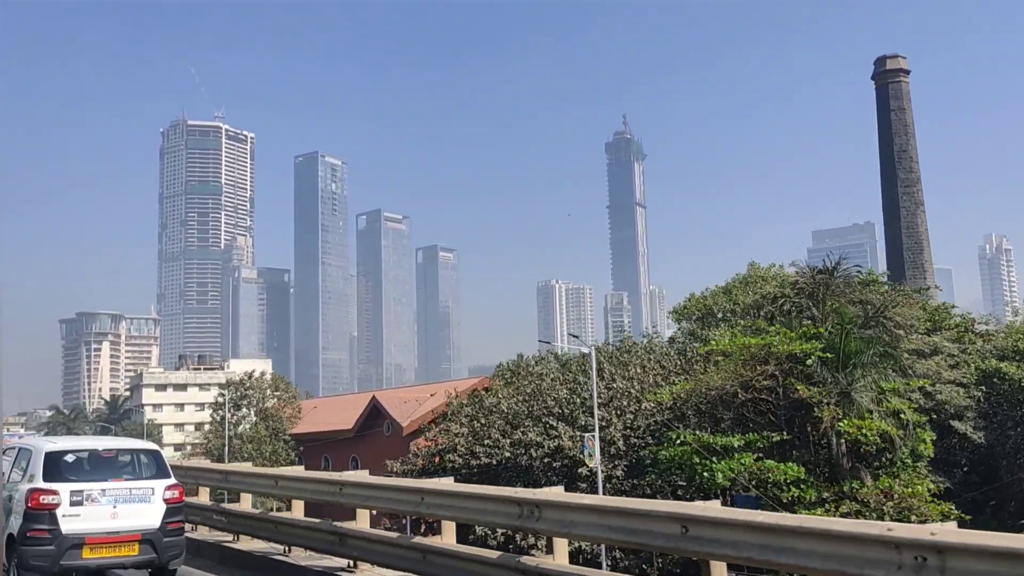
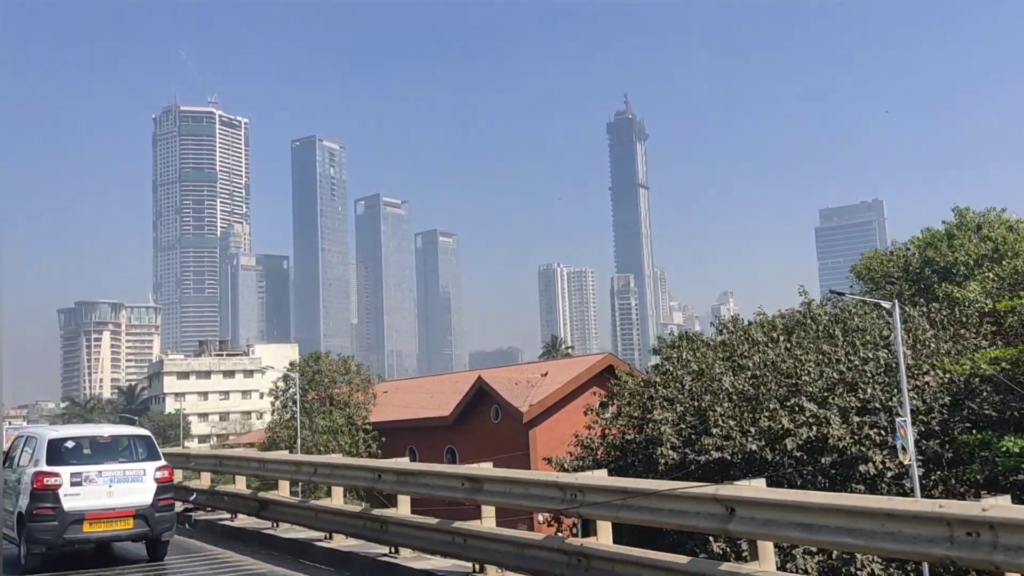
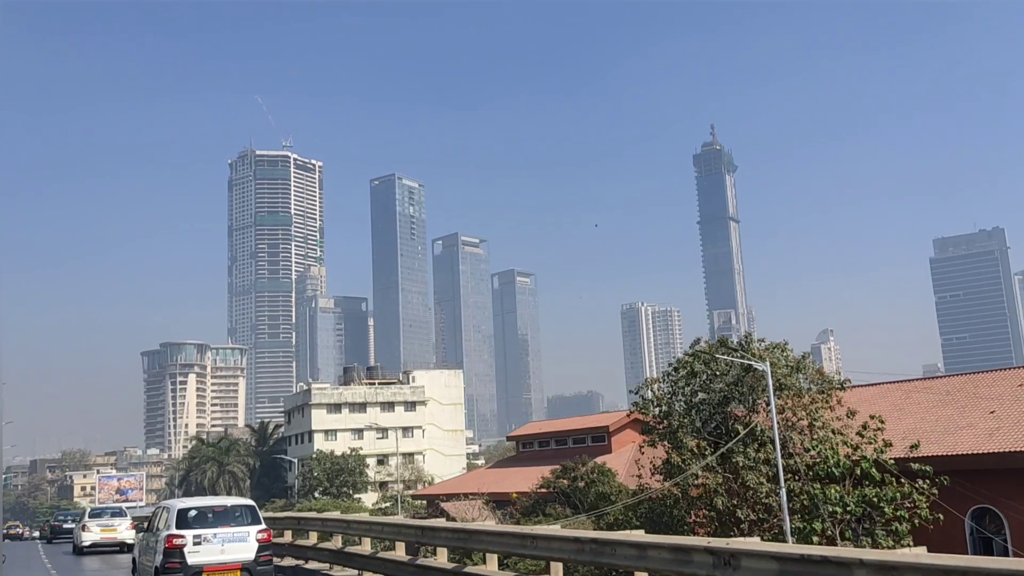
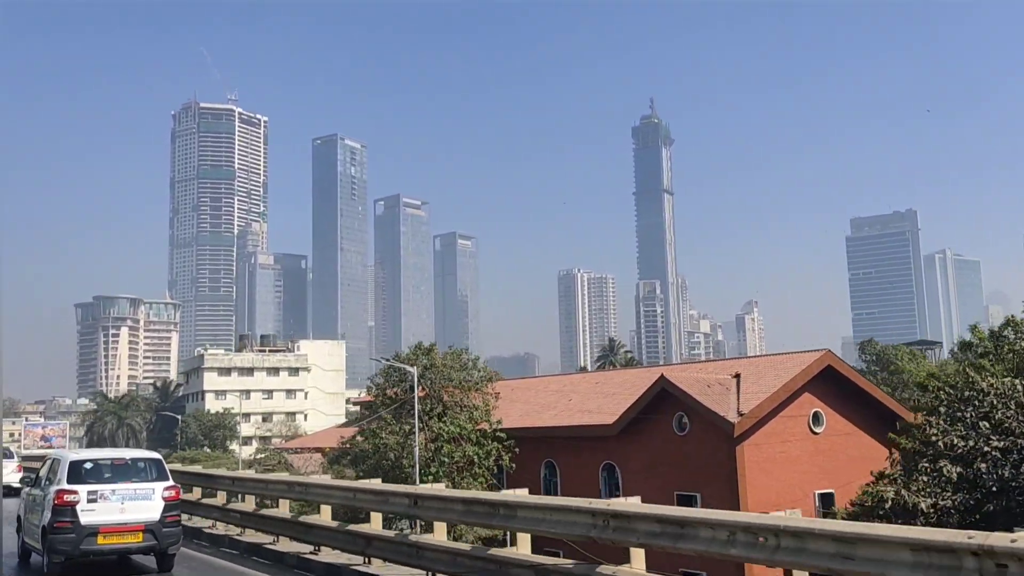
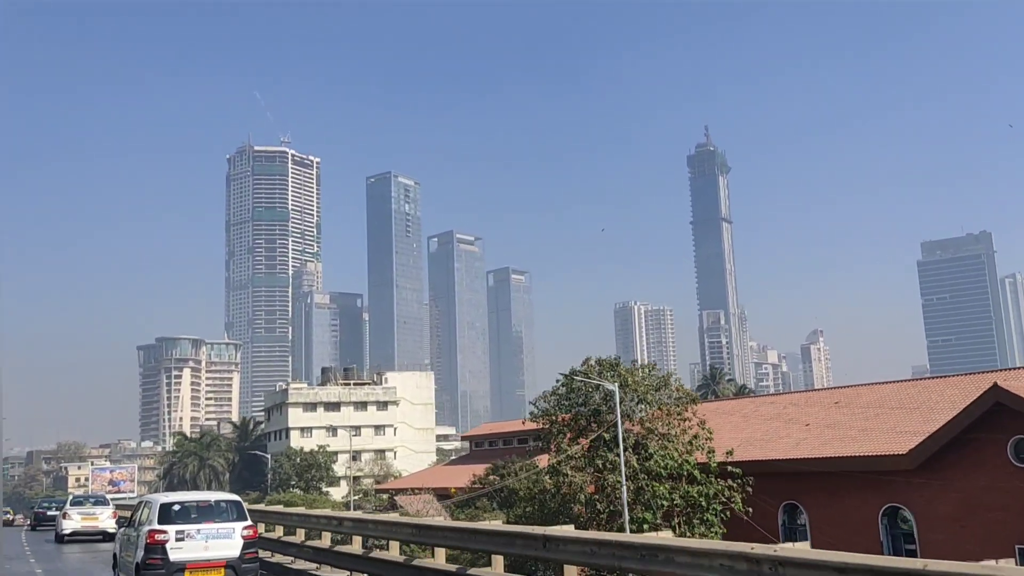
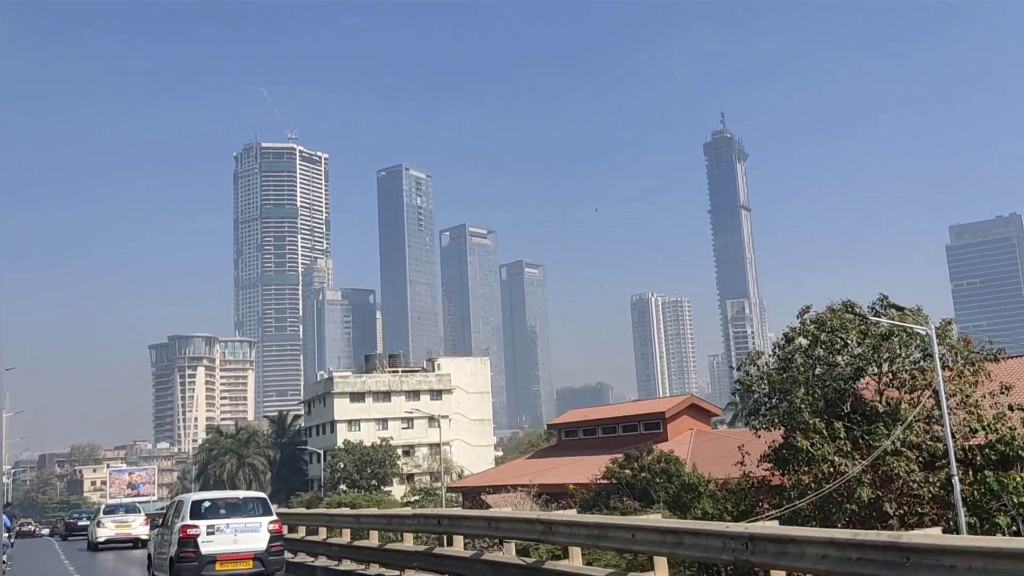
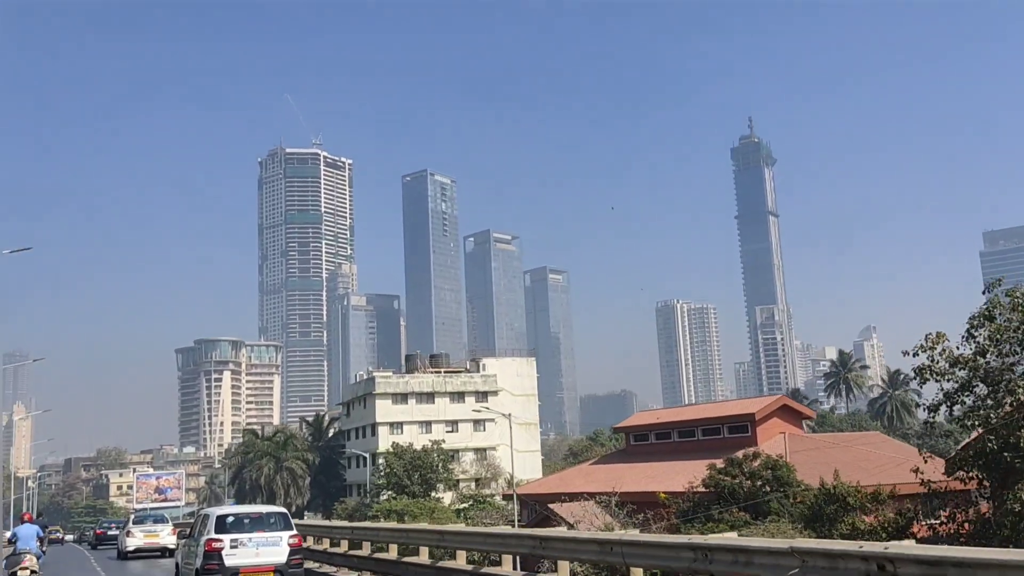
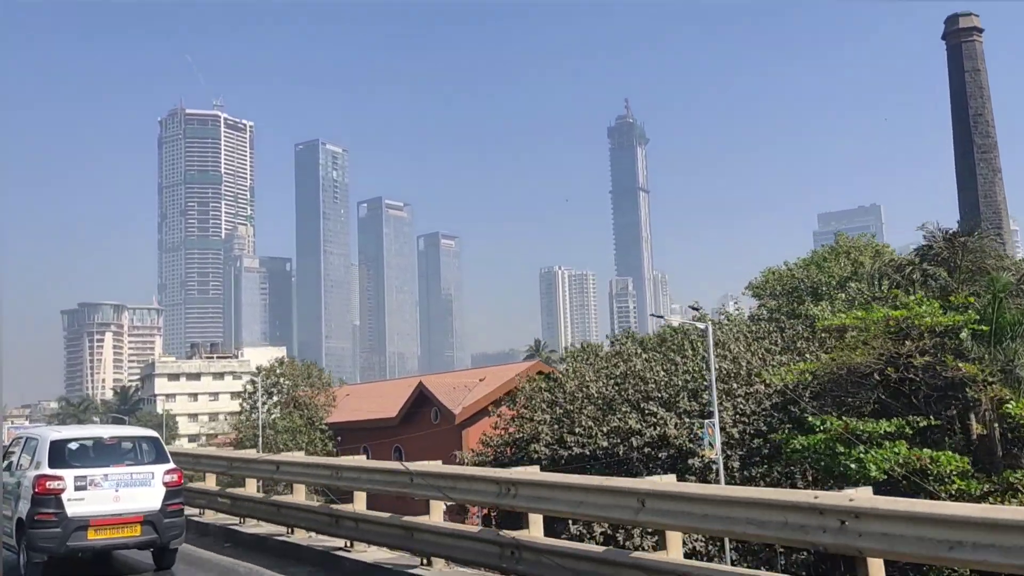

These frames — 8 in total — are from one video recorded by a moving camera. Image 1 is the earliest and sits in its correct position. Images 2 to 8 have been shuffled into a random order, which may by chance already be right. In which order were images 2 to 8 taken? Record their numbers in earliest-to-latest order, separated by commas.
8, 2, 4, 5, 3, 6, 7
